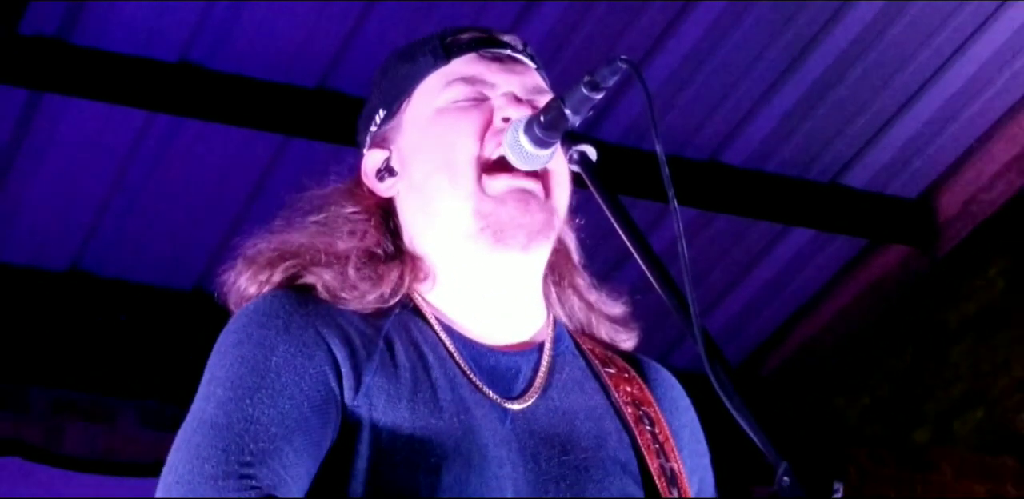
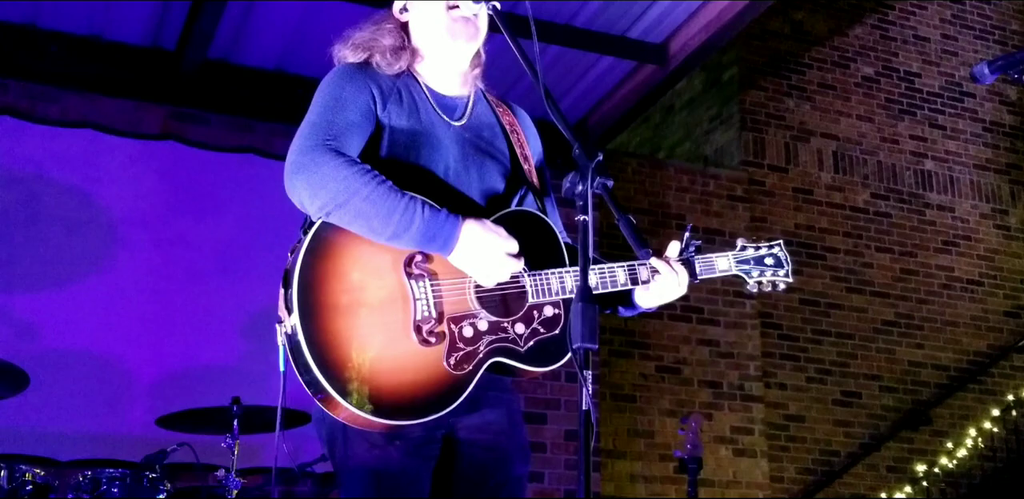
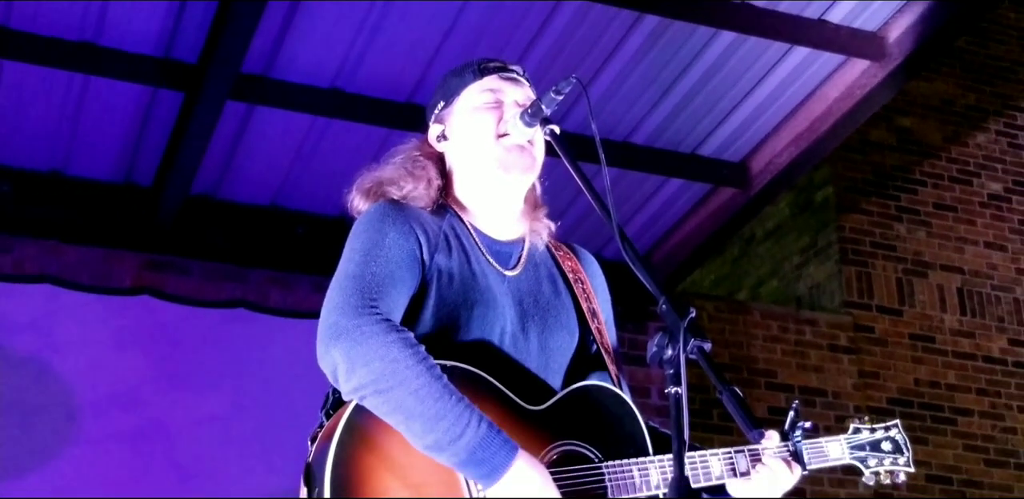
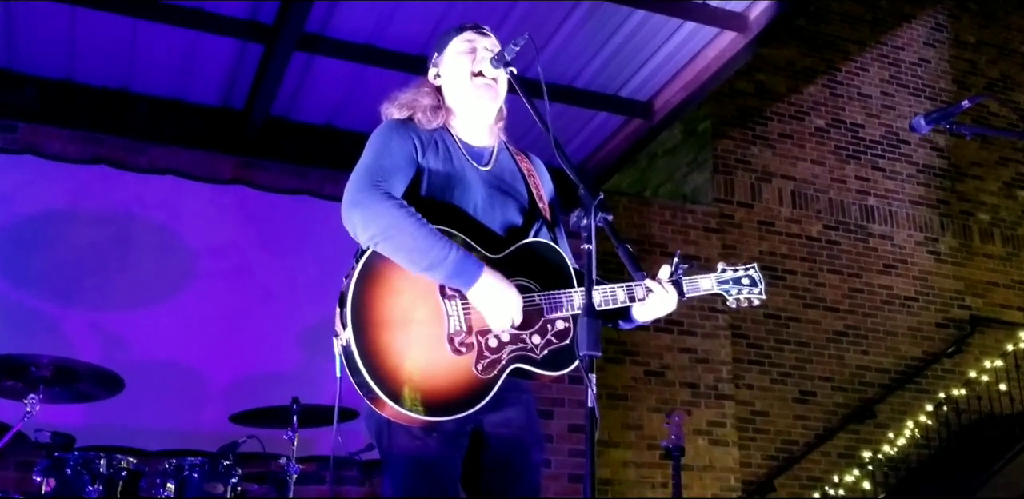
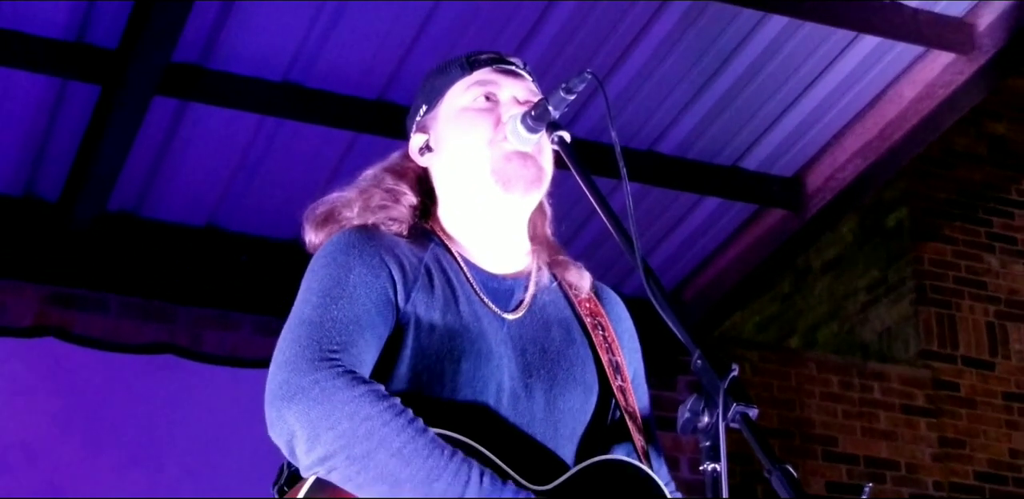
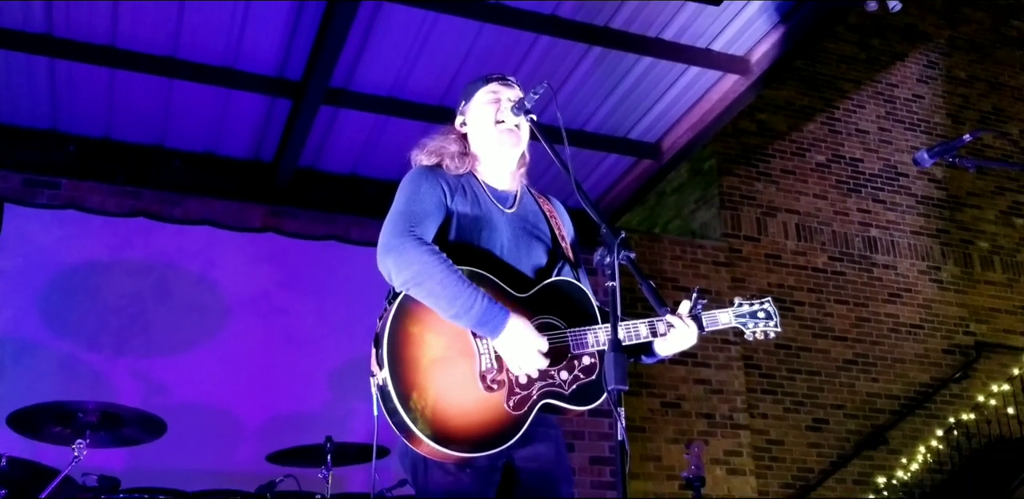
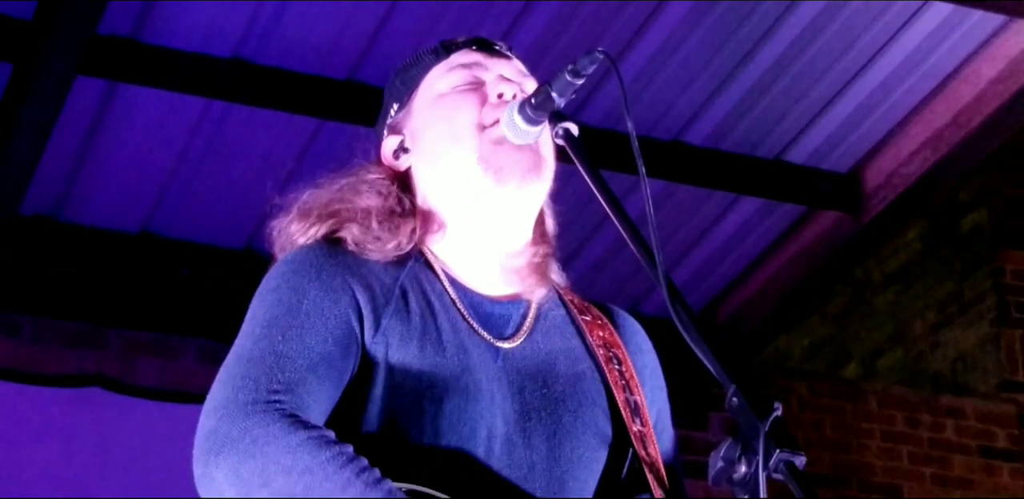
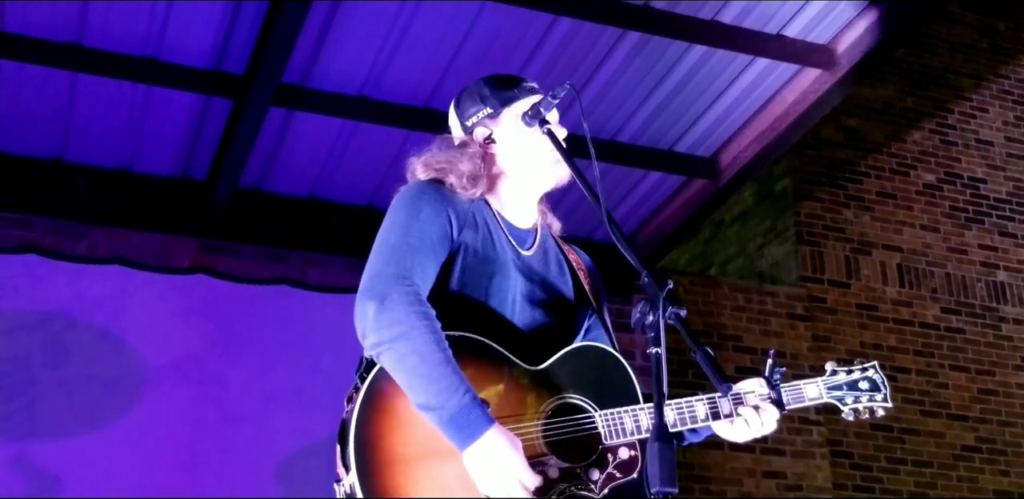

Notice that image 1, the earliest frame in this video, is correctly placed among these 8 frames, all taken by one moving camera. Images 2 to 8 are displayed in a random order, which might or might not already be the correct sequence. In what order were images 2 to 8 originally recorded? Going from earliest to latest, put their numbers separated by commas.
7, 5, 3, 8, 6, 4, 2
